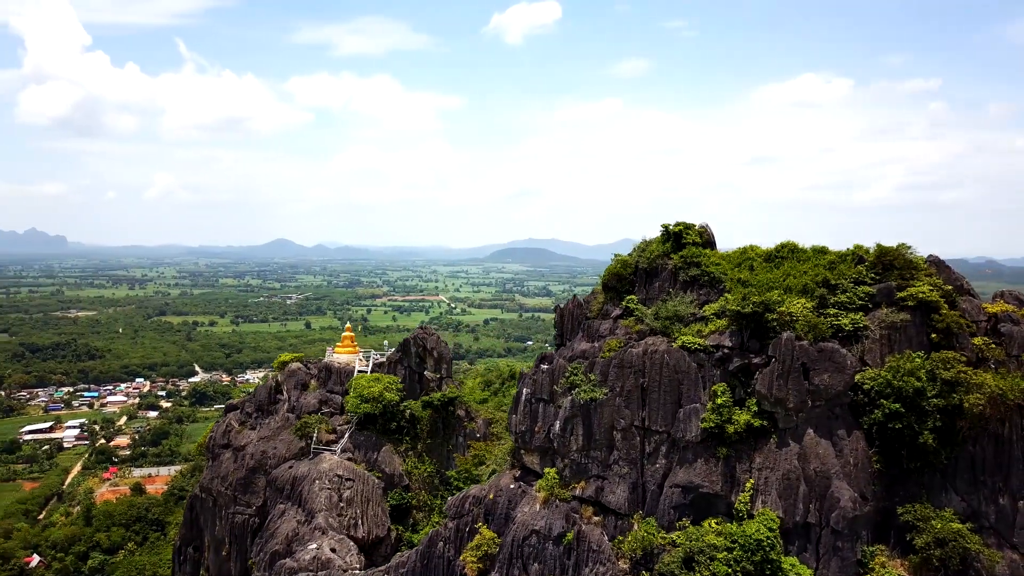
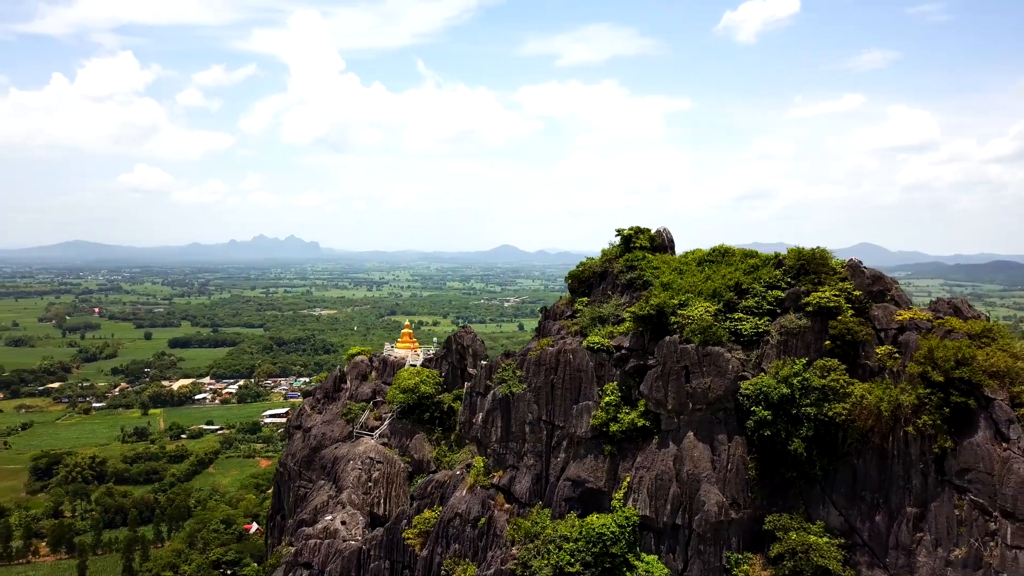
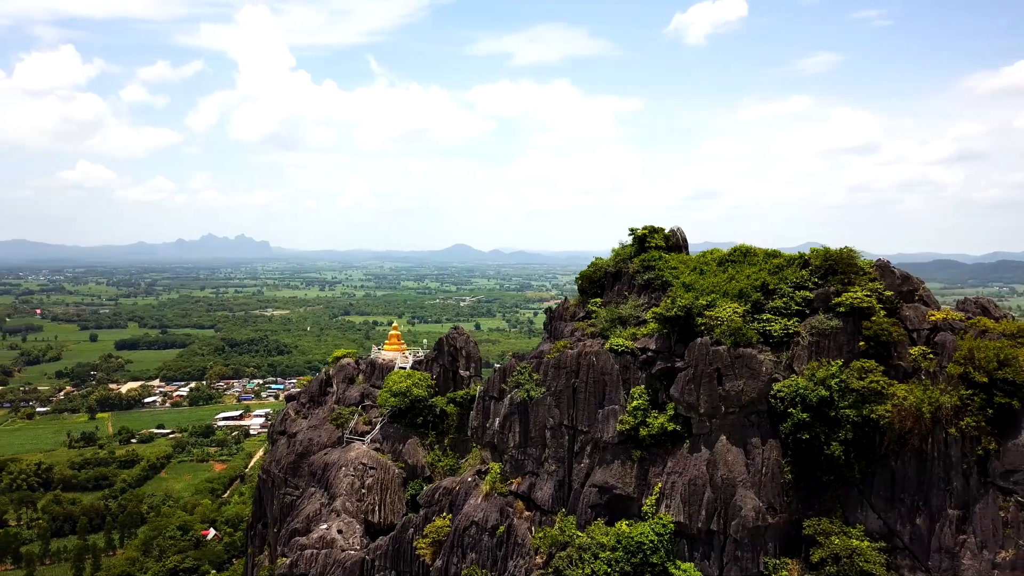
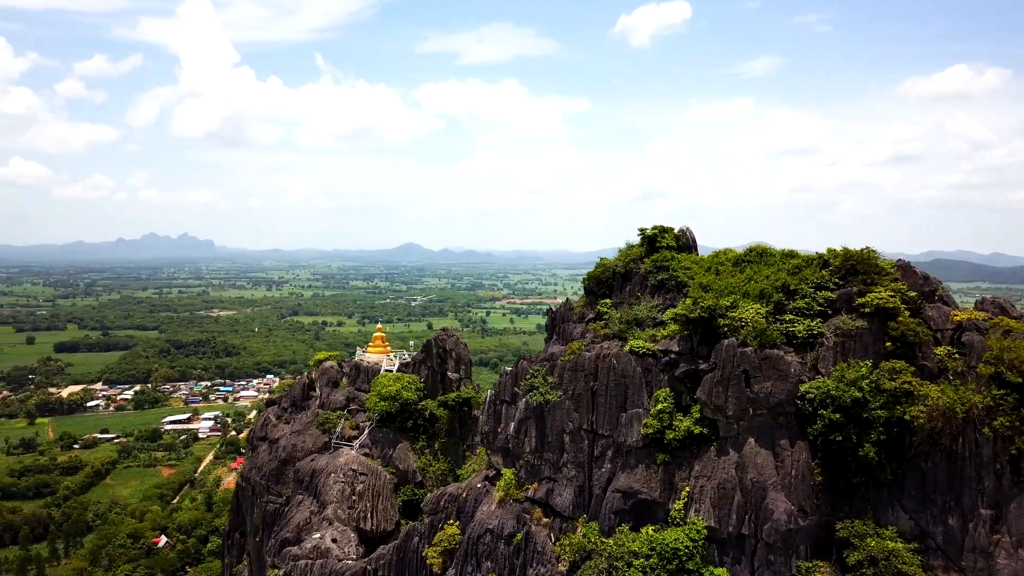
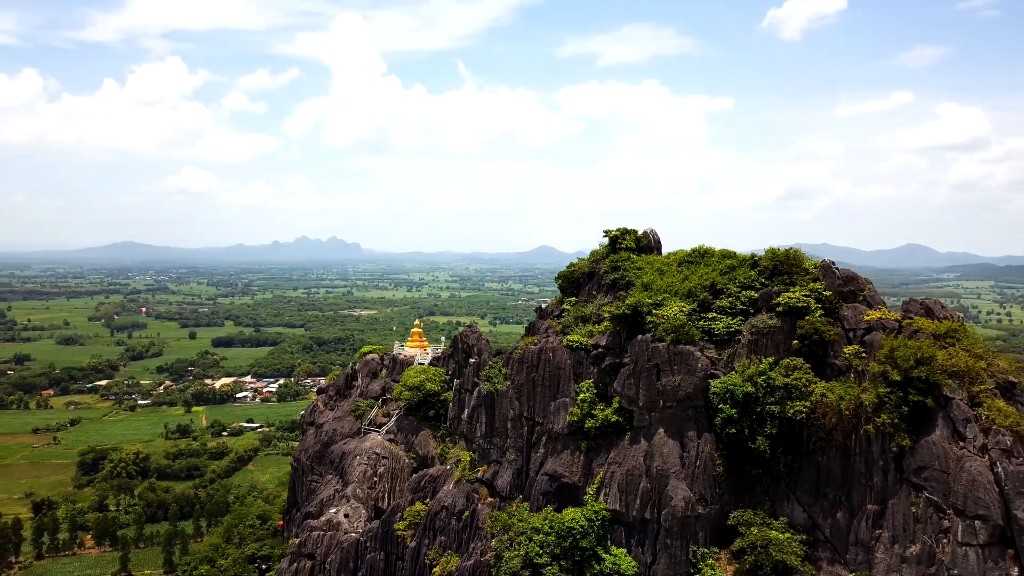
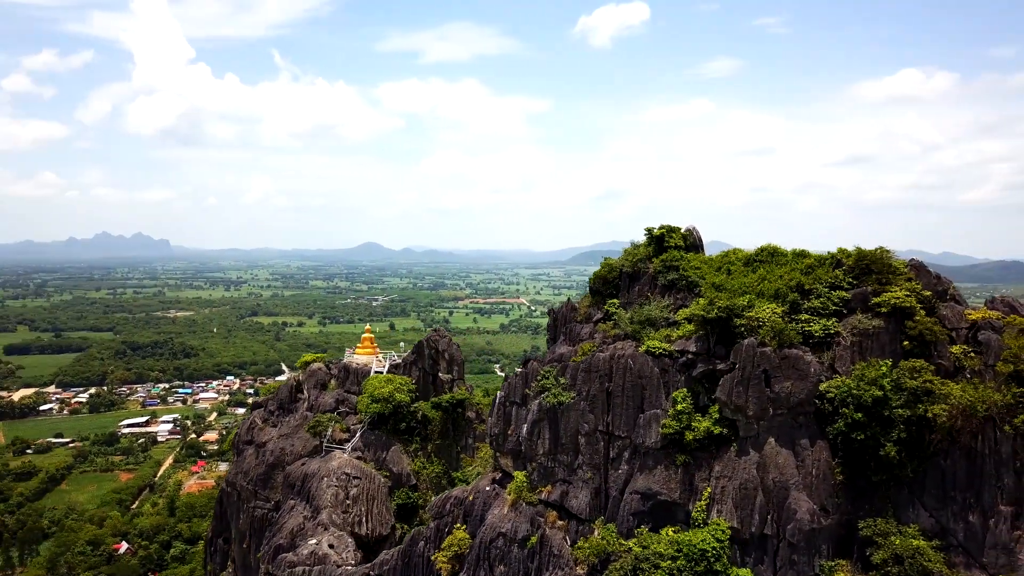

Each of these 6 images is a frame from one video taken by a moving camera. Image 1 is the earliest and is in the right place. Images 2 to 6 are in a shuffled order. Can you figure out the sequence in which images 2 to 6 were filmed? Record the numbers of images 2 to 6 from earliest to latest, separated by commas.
6, 4, 3, 2, 5
